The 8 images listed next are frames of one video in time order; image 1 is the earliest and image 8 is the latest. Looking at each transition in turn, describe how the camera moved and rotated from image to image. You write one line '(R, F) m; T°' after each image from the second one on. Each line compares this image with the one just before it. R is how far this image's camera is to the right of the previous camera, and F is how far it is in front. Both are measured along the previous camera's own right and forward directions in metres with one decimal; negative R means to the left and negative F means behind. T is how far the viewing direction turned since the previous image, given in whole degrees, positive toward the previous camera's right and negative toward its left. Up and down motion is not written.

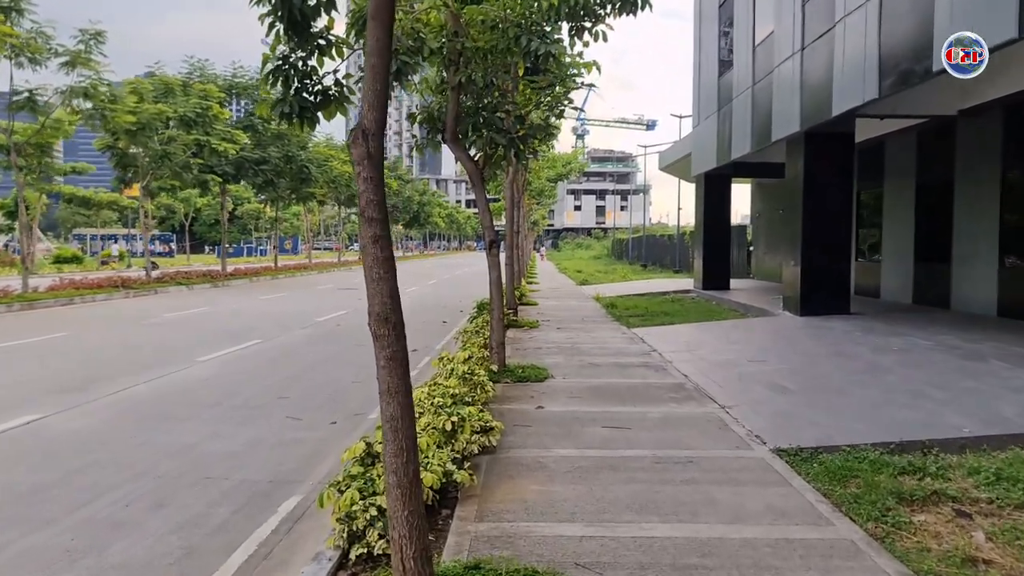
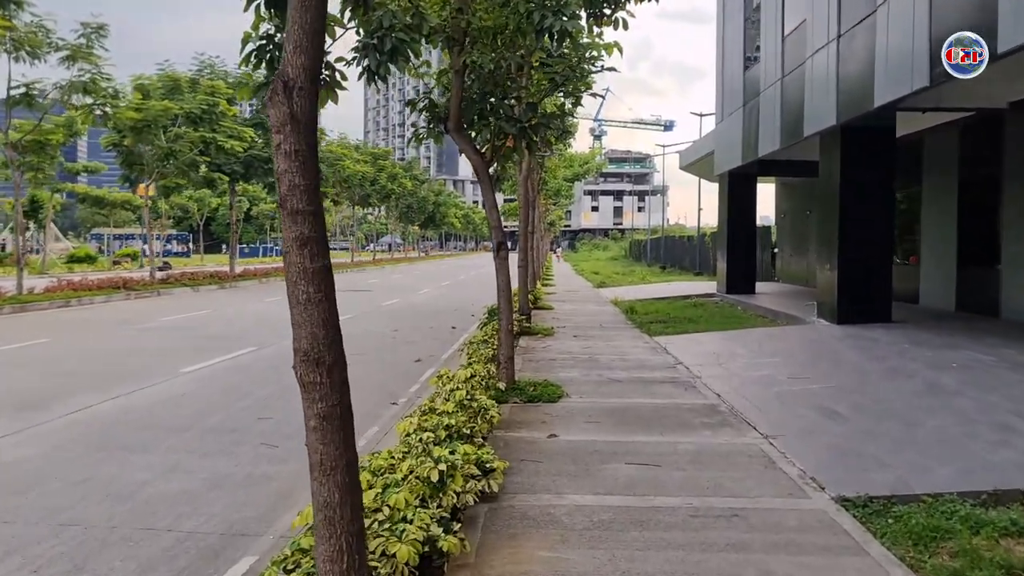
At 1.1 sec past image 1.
(+0.1, +1.1) m; -1°
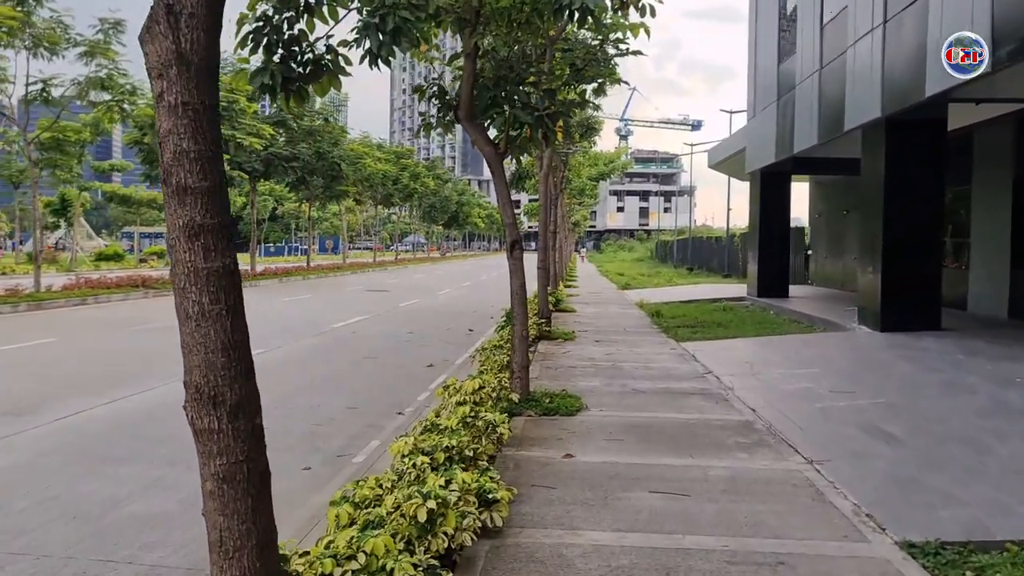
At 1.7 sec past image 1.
(+0.1, +0.6) m; -2°
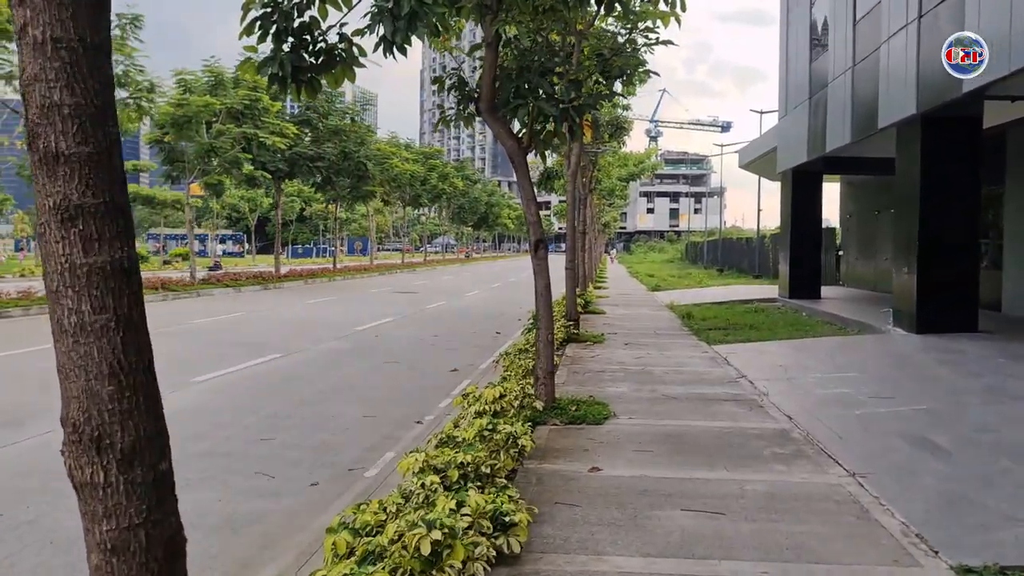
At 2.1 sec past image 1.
(0.0, +0.4) m; -2°
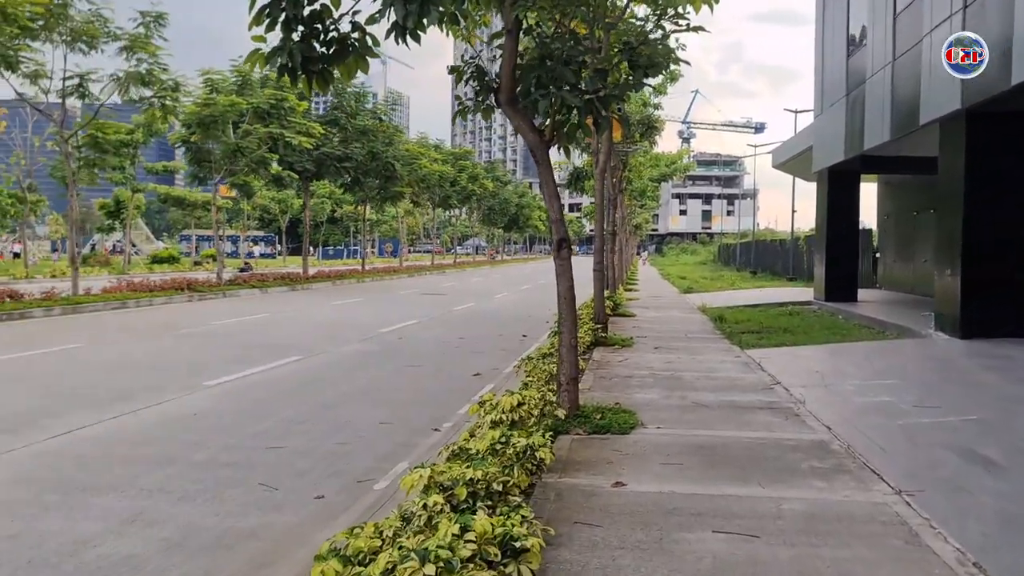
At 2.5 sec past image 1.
(+0.1, +0.4) m; -2°
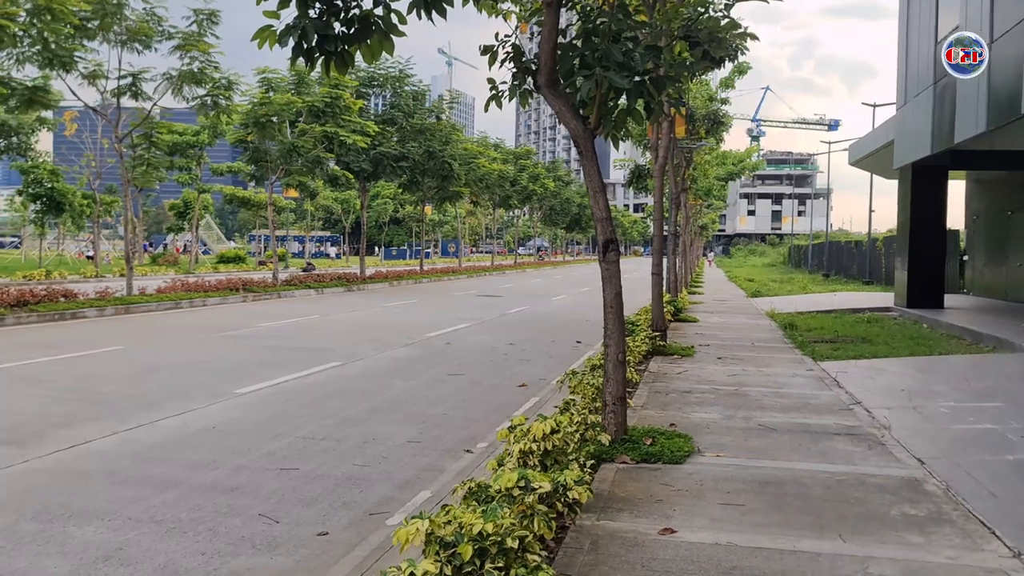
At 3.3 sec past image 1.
(+0.2, +0.8) m; -4°
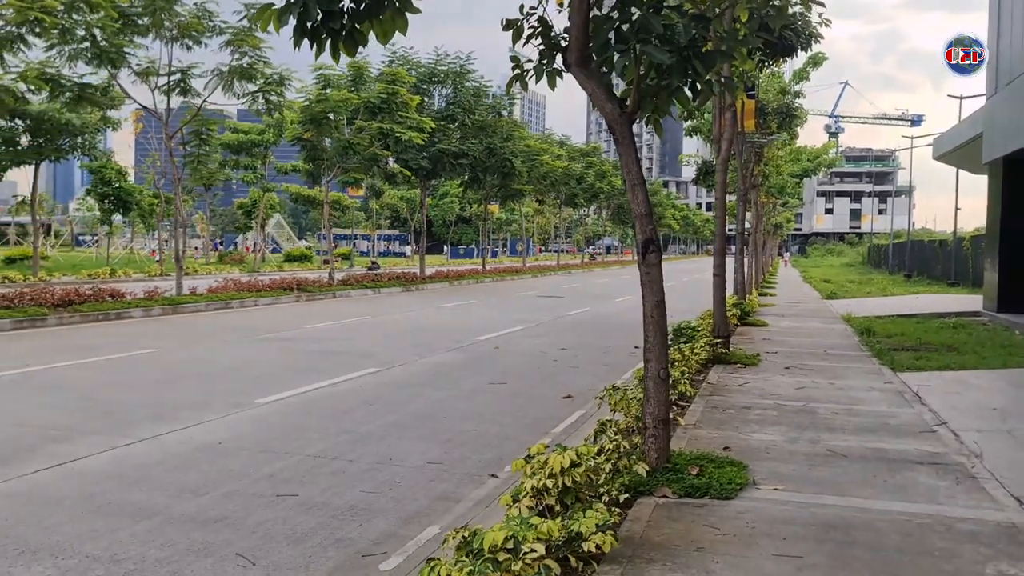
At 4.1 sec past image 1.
(+0.3, +0.7) m; -4°
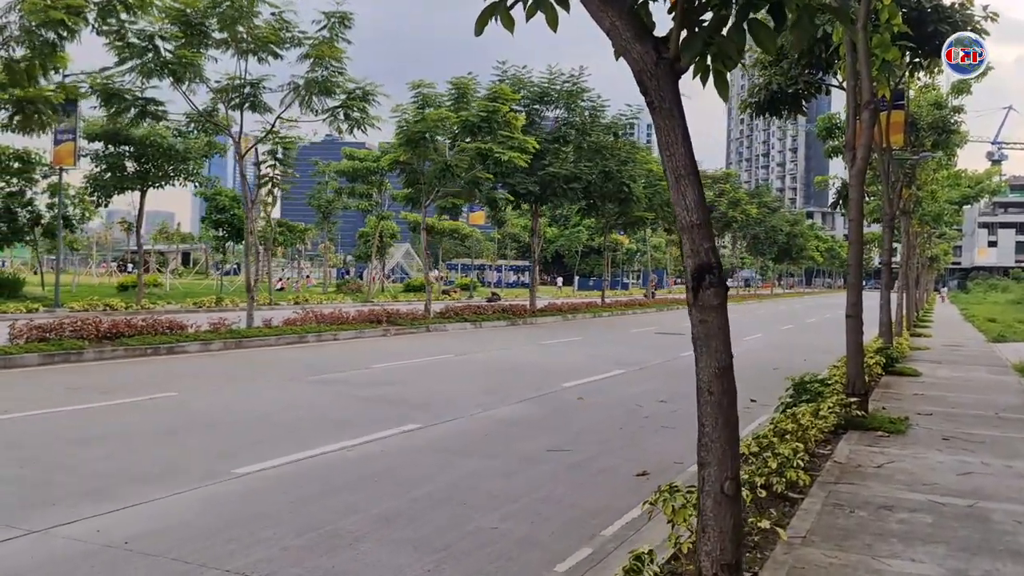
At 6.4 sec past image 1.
(+0.6, +2.0) m; -8°
